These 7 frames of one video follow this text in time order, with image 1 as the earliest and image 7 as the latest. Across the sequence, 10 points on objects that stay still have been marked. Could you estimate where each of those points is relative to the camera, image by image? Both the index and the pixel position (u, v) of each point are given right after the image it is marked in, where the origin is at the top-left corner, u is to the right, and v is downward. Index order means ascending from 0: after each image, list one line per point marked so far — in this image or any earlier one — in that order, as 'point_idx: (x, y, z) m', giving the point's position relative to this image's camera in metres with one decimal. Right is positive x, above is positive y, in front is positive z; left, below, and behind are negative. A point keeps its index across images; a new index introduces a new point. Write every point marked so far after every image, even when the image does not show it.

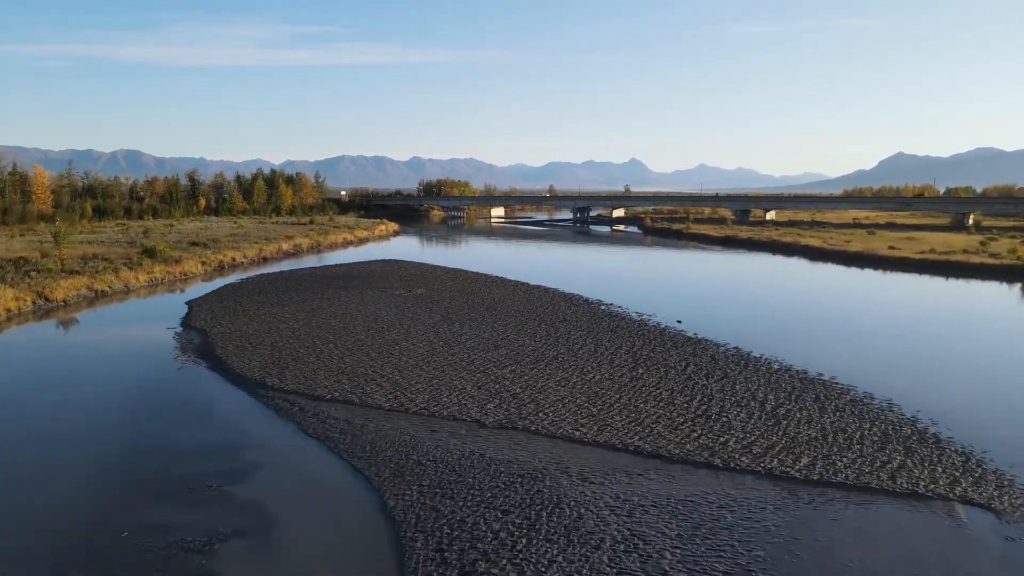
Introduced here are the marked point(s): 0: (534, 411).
0: (+0.5, -3.1, +16.7) m
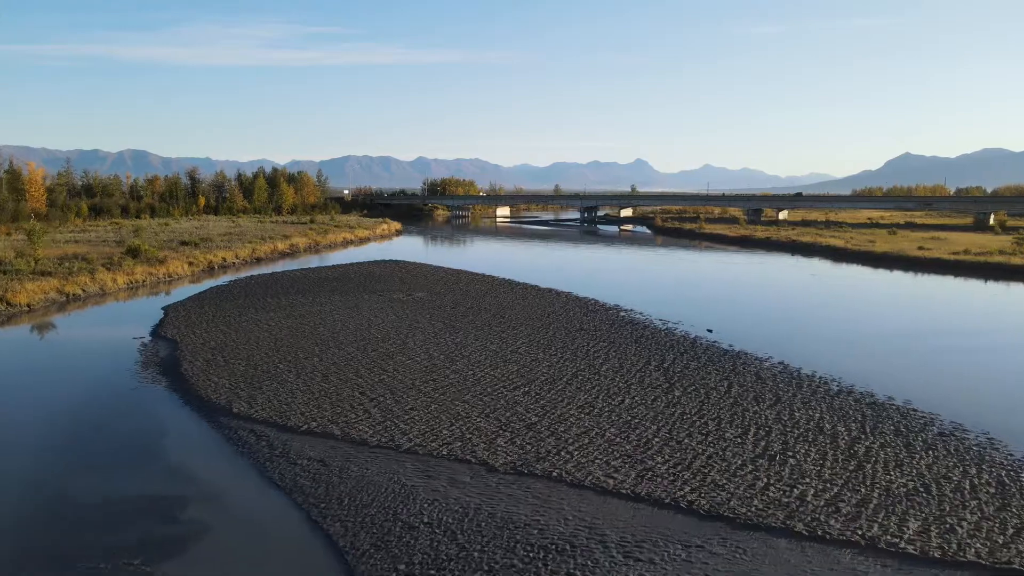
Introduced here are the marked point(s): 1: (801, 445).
0: (+0.9, -3.3, +13.5) m
1: (+6.0, -3.2, +13.9) m
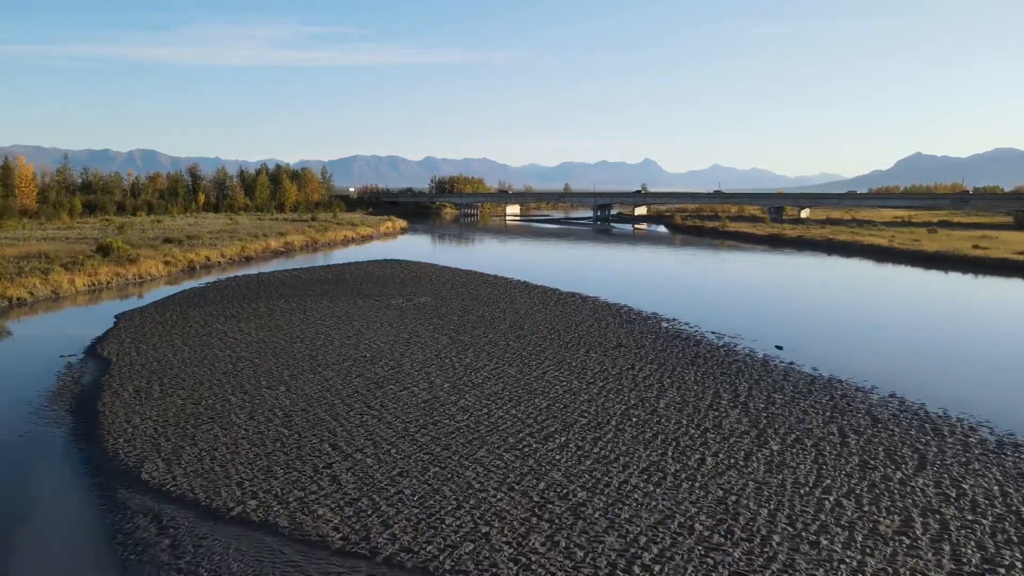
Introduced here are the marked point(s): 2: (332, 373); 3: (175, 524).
0: (+1.4, -3.4, +8.5) m
1: (+6.5, -3.5, +8.8) m
2: (-4.7, -2.2, +17.5) m
3: (-4.8, -3.3, +9.5) m
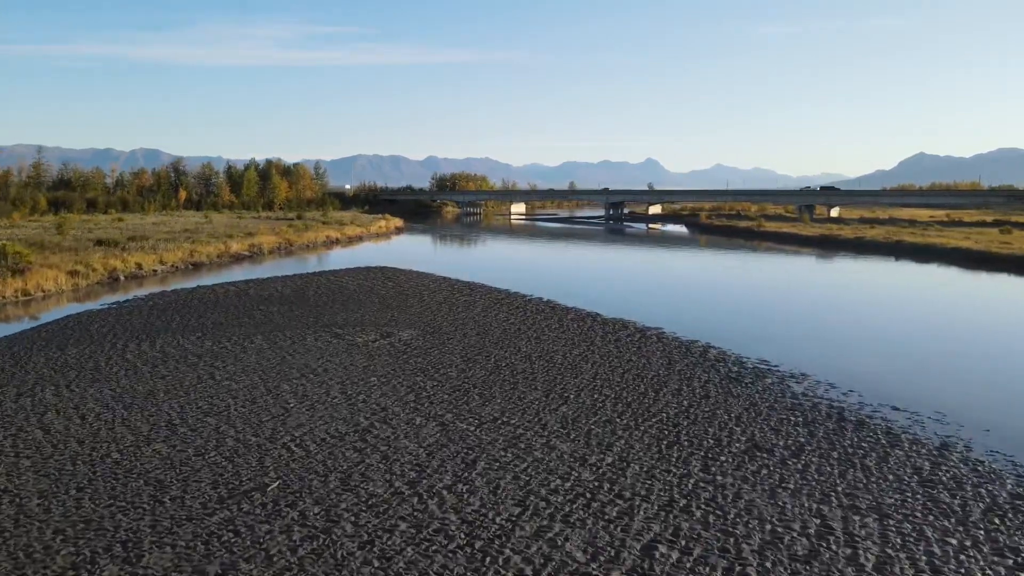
0: (+2.1, -4.3, -1.3) m
1: (+7.2, -4.3, -1.0) m
2: (-3.9, -3.1, +7.6) m
3: (-4.1, -4.2, -0.3) m
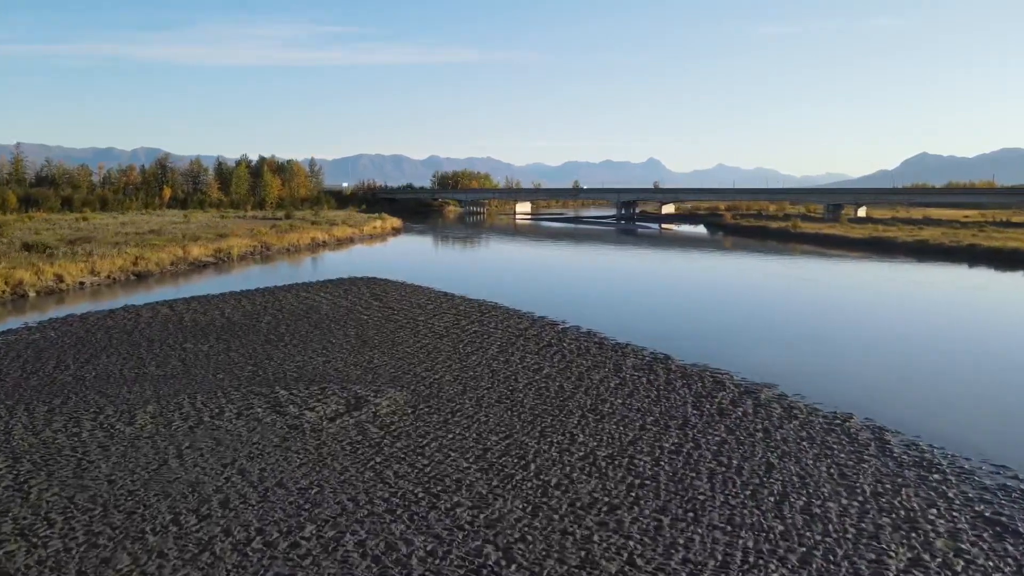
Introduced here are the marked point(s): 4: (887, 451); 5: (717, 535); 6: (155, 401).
0: (+2.9, -5.1, -8.8) m
1: (+8.0, -5.1, -8.5) m
2: (-3.2, -3.9, +0.2) m
3: (-3.3, -5.0, -7.8) m
4: (+6.0, -2.5, +10.7) m
5: (+2.5, -2.8, +7.8) m
6: (-6.6, -2.2, +12.8) m
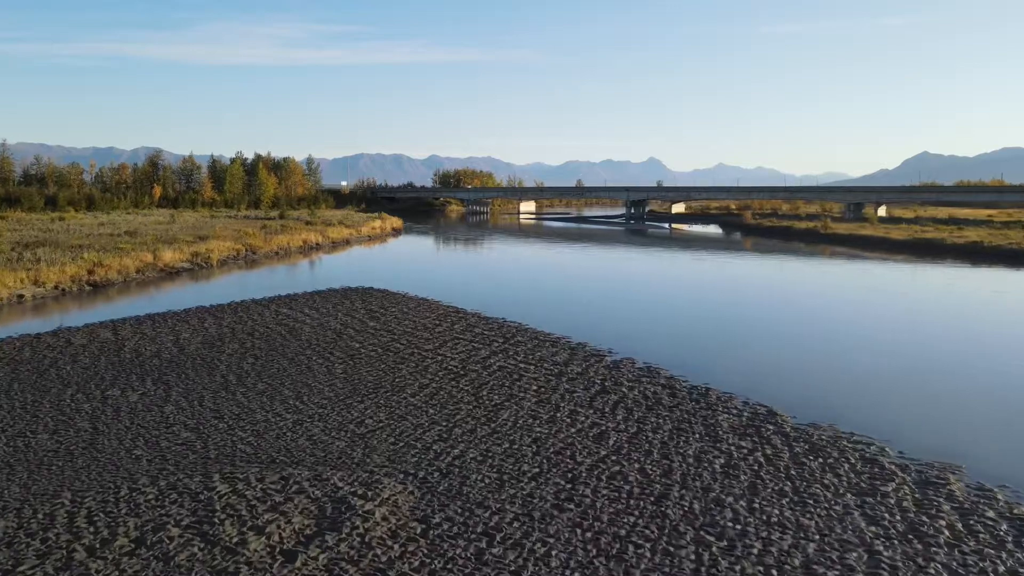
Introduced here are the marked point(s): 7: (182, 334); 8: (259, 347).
0: (+3.7, -5.6, -13.6) m
1: (+8.8, -5.7, -13.3) m
2: (-2.3, -4.4, -4.6) m
3: (-2.5, -5.5, -12.5) m
4: (+6.8, -3.0, +5.9) m
5: (+3.3, -3.3, +3.1) m
6: (-5.8, -2.7, +8.0) m
7: (-9.2, -1.3, +18.5) m
8: (-5.5, -1.6, +16.1) m
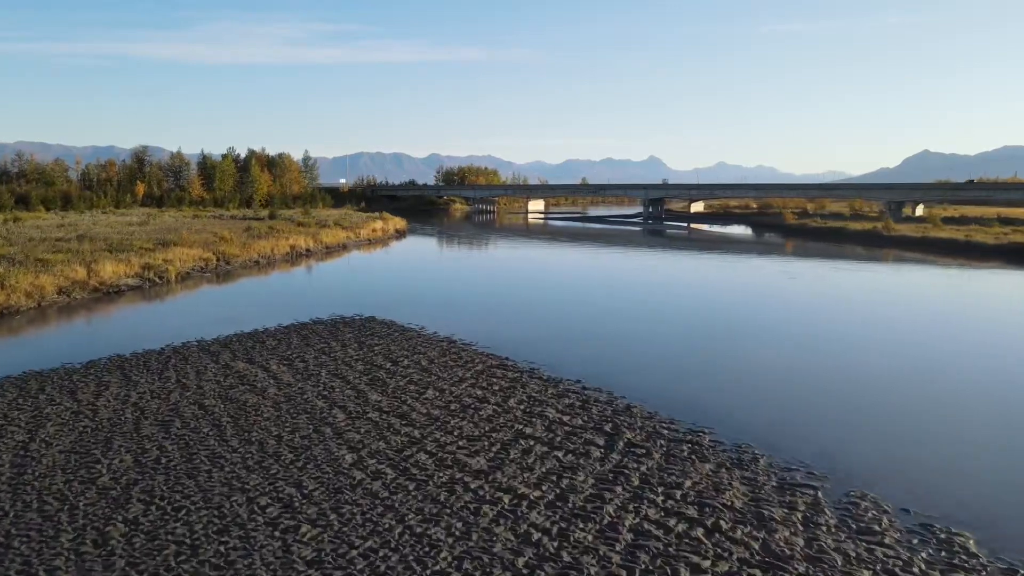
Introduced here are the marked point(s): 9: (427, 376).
0: (+5.4, -6.6, -21.5) m
1: (+10.5, -6.6, -21.2) m
2: (-0.7, -5.4, -12.5) m
3: (-0.8, -6.5, -20.4) m
4: (+8.5, -4.0, -1.9) m
5: (+5.0, -4.3, -4.8) m
6: (-4.1, -3.7, +0.1) m
7: (-7.6, -2.3, +10.6) m
8: (-3.8, -2.5, +8.3) m
9: (-1.2, -1.8, +13.8) m
